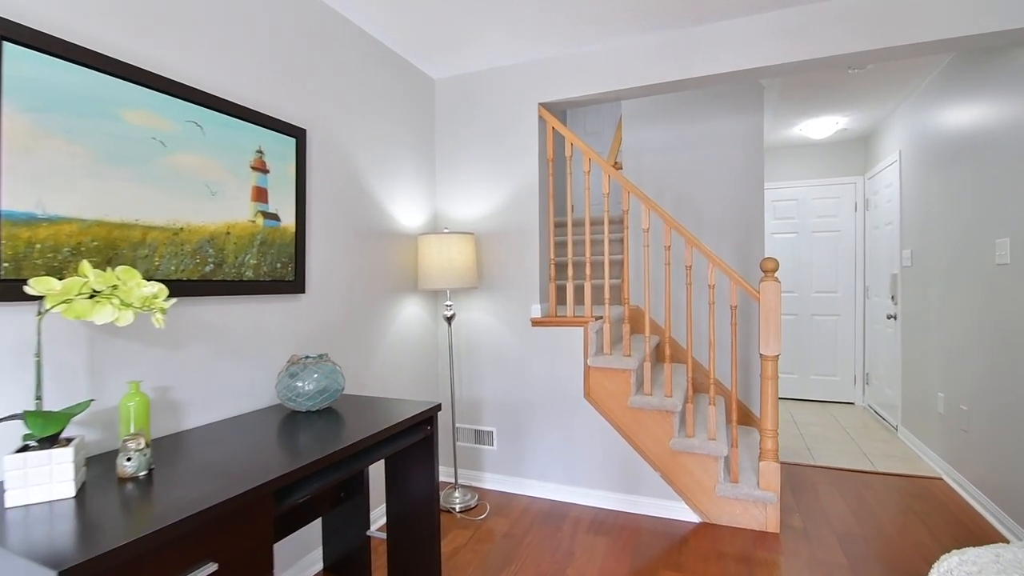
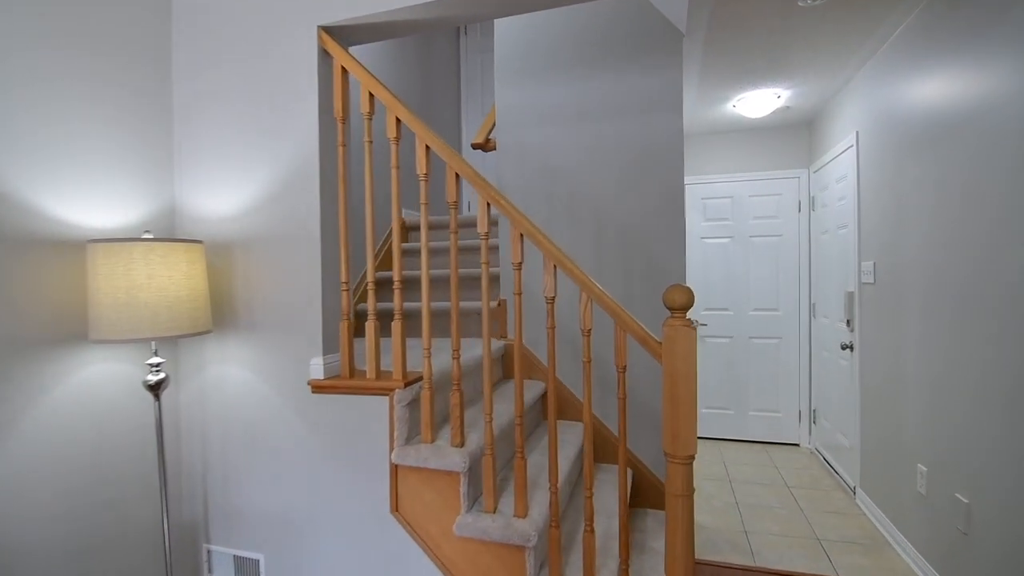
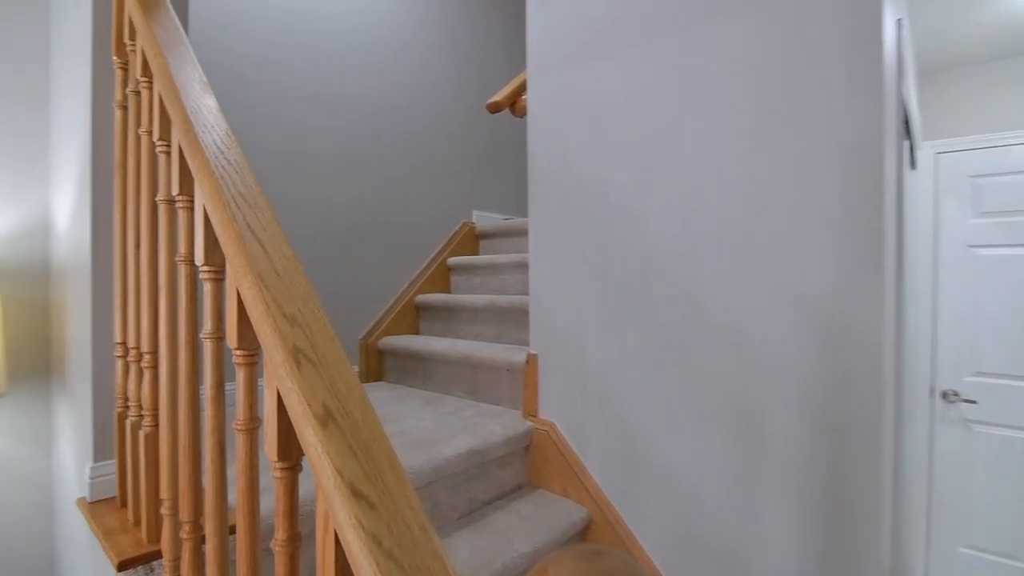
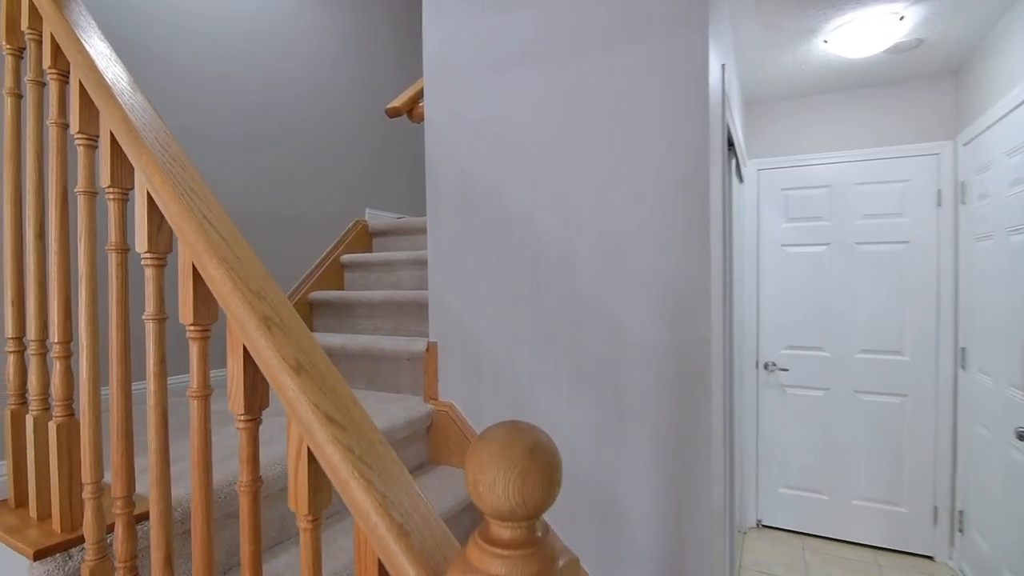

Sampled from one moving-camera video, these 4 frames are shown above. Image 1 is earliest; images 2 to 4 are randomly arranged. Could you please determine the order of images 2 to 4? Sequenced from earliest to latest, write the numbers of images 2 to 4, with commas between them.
2, 4, 3
